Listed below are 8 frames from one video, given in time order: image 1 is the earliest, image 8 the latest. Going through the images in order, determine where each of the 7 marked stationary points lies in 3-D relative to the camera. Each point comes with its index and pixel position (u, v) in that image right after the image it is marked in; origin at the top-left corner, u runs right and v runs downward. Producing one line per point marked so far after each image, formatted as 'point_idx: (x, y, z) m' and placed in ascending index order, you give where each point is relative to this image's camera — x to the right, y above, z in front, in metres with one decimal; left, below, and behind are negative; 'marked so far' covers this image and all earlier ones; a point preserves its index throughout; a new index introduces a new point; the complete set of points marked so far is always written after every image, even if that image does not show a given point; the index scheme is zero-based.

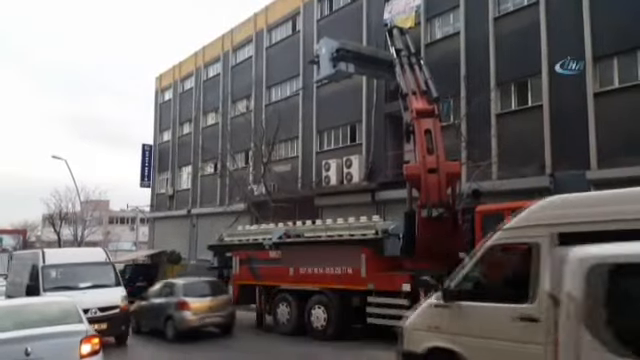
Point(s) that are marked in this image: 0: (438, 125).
0: (+2.8, +1.3, +14.0) m
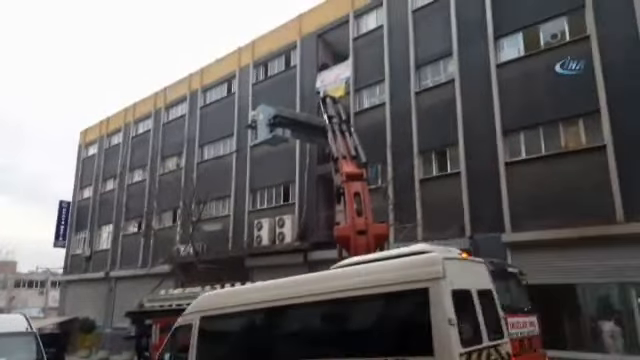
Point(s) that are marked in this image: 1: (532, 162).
0: (+1.2, -0.2, +14.6) m
1: (+6.3, +0.6, +17.3) m
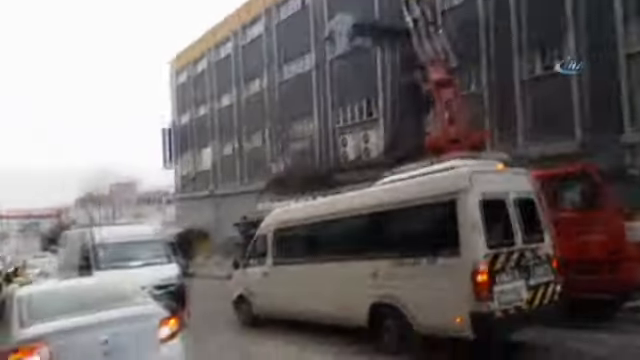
0: (+3.2, +2.0, +13.5) m
1: (+8.6, +3.5, +15.4) m
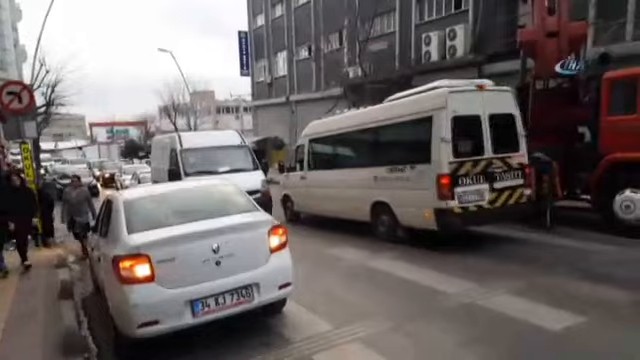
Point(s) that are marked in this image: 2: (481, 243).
0: (+4.9, +4.1, +12.1) m
1: (+10.6, +5.7, +12.9) m
2: (+2.6, -1.0, +9.5) m
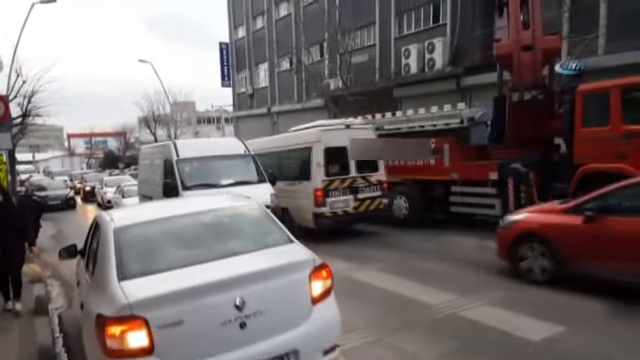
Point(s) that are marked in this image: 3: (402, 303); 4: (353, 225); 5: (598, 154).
0: (+4.5, +3.9, +12.4) m
1: (+10.1, +5.5, +13.4) m
2: (+2.3, -1.2, +9.6) m
3: (+1.0, -1.5, +7.1) m
4: (+0.8, -1.1, +13.9) m
5: (+4.7, +0.4, +9.9) m
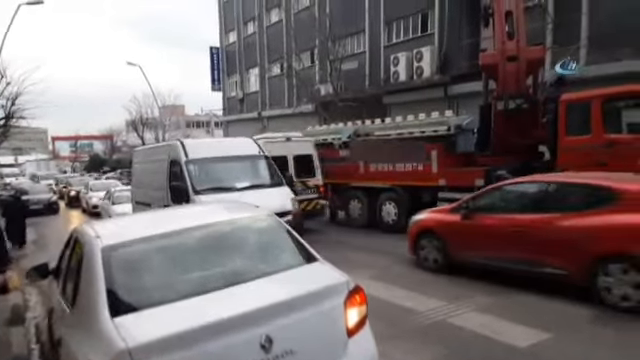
0: (+4.3, +3.7, +12.5) m
1: (+9.9, +5.2, +13.7) m
2: (+2.0, -1.3, +9.7) m
3: (+0.8, -1.6, +7.2) m
4: (+0.5, -1.2, +14.0) m
5: (+4.4, +0.2, +10.0) m
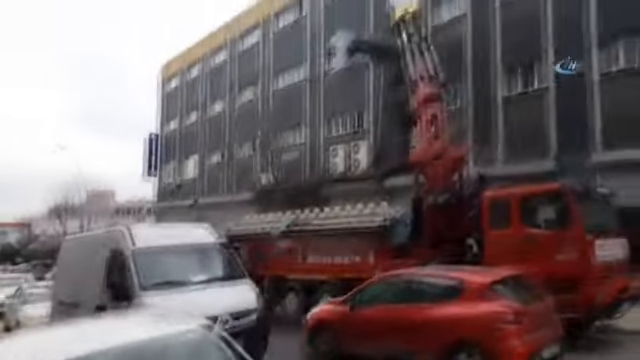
0: (+3.0, +1.7, +14.0) m
1: (+8.4, +2.8, +16.0) m
2: (+1.0, -2.8, +10.2) m
3: (0.0, -2.7, +7.6) m
4: (-1.0, -3.4, +14.3) m
5: (+3.4, -1.4, +11.0) m
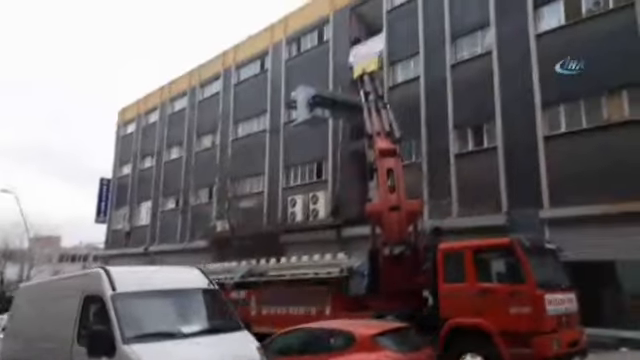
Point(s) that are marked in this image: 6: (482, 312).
0: (+2.0, +0.4, +14.4) m
1: (+7.3, +1.3, +16.9) m
2: (+0.2, -3.7, +10.2) m
3: (-0.6, -3.4, +7.5) m
4: (-2.1, -4.6, +14.0) m
5: (+2.6, -2.4, +11.2) m
6: (+2.9, -2.4, +10.8) m
